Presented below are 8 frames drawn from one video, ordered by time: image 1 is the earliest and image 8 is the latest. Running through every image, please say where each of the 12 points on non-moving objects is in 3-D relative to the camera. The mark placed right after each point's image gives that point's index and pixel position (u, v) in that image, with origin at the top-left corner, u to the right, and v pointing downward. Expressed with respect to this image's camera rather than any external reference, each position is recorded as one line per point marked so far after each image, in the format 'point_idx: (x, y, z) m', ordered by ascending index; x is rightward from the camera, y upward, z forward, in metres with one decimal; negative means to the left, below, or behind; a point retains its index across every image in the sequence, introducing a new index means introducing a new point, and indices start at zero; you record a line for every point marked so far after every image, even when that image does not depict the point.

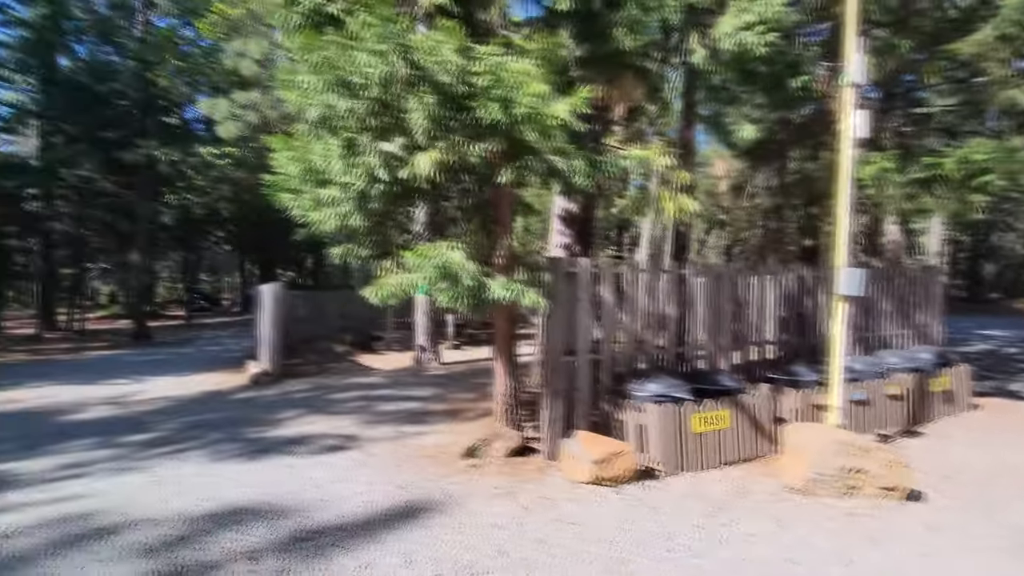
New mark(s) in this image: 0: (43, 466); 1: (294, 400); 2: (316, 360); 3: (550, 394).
0: (-5.2, -2.0, +6.0) m
1: (-3.7, -1.9, +9.3) m
2: (-5.1, -1.9, +14.2) m
3: (+0.4, -1.1, +5.7) m
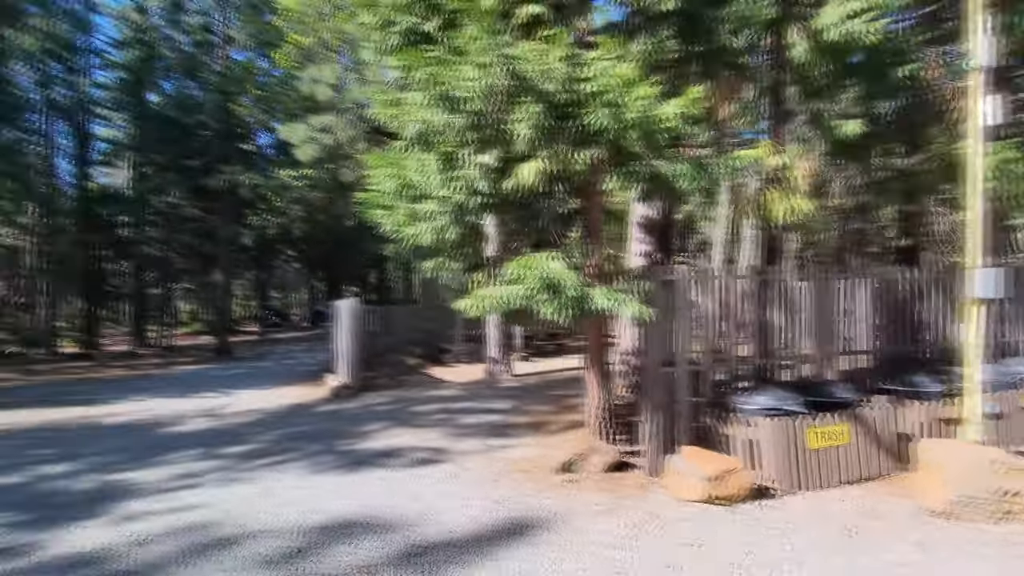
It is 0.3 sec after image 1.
0: (-4.1, -2.2, +6.3) m
1: (-2.3, -2.2, +9.5) m
2: (-3.2, -2.3, +14.5) m
3: (+1.4, -1.2, +5.5) m
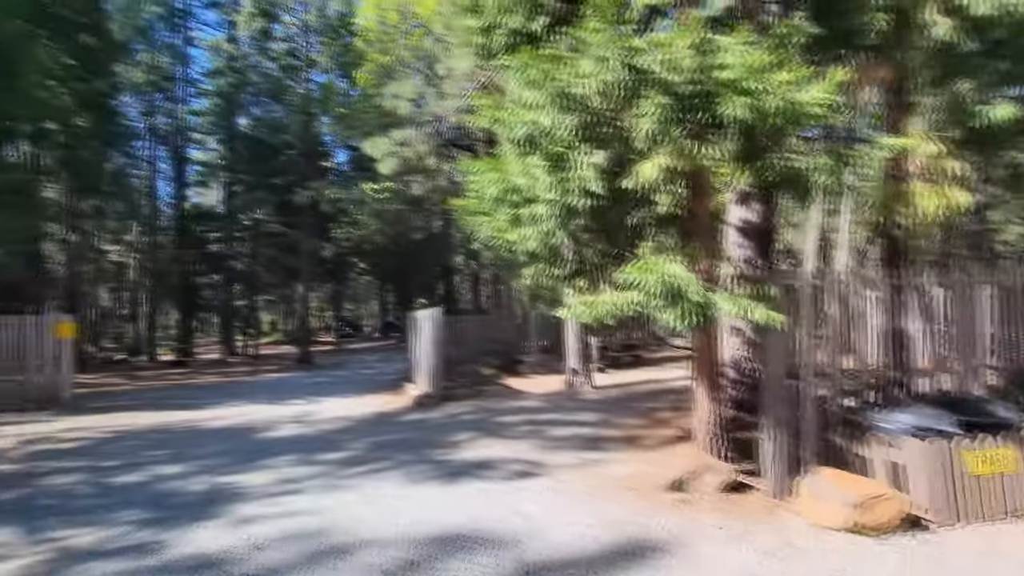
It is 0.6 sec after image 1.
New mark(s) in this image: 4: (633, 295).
0: (-3.0, -2.3, +6.5) m
1: (-0.8, -2.3, +9.4) m
2: (-1.1, -2.5, +14.5) m
3: (+2.4, -1.2, +5.0) m
4: (+1.0, -0.1, +4.5) m
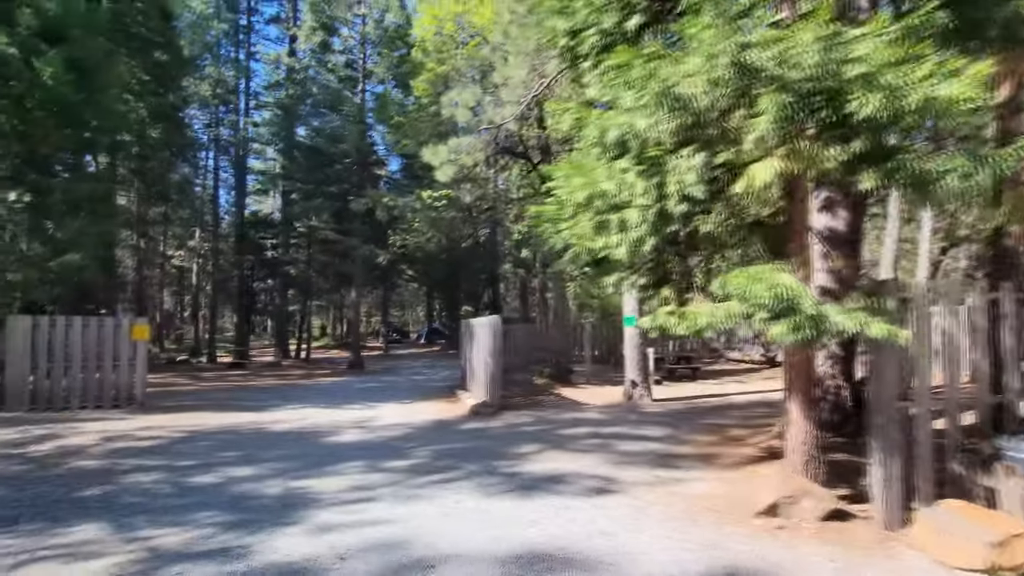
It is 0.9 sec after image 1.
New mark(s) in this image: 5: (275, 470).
0: (-2.1, -2.3, +6.5) m
1: (+0.2, -2.5, +9.3) m
2: (+0.3, -2.8, +14.3) m
3: (+3.1, -1.4, +4.6) m
4: (+1.8, -0.1, +4.3) m
5: (-3.2, -2.4, +7.3) m
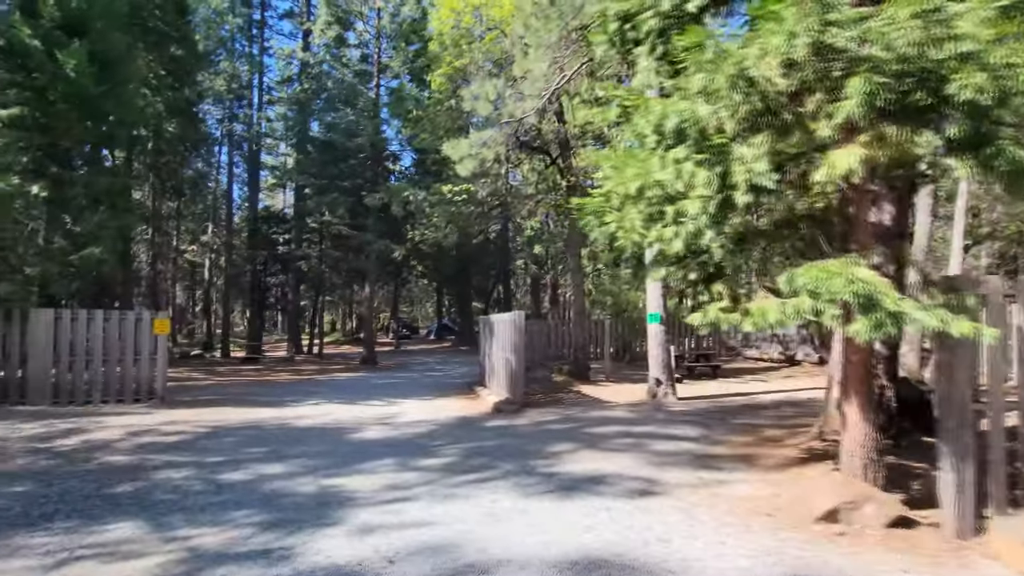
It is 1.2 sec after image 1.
0: (-1.7, -2.3, +6.4) m
1: (+0.7, -2.4, +9.1) m
2: (+0.8, -2.7, +14.1) m
3: (+3.6, -1.3, +4.4) m
4: (+2.2, -0.1, +4.1) m
5: (-2.7, -2.4, +7.2) m
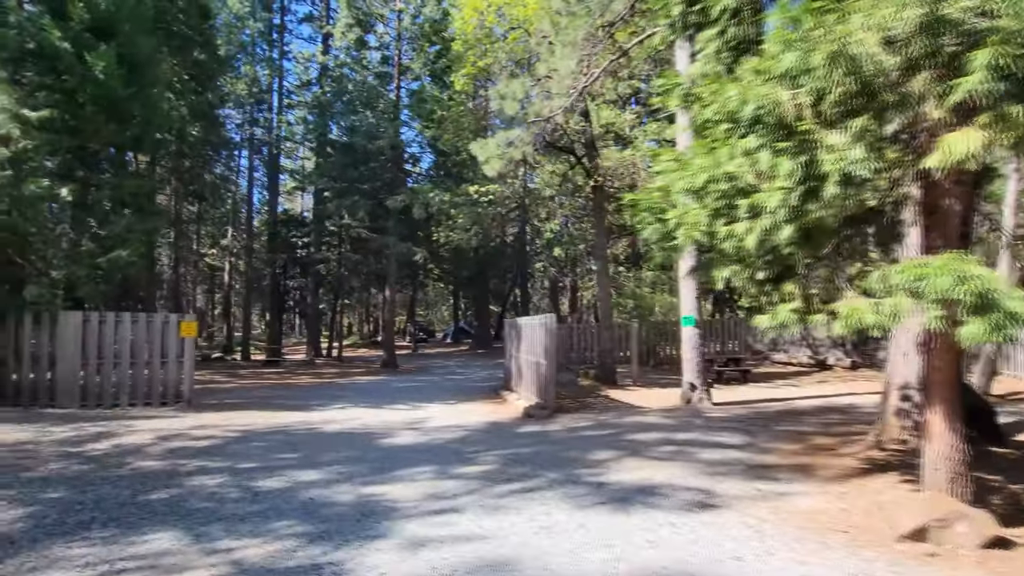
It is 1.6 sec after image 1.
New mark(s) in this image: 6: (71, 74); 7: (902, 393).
0: (-1.2, -2.3, +6.1) m
1: (+1.3, -2.4, +8.8) m
2: (+1.6, -2.7, +13.8) m
3: (+4.0, -1.3, +4.1) m
4: (+2.7, -0.1, +3.7) m
5: (-2.2, -2.4, +6.9) m
6: (-9.6, +4.6, +11.9) m
7: (+5.3, -1.4, +7.5) m
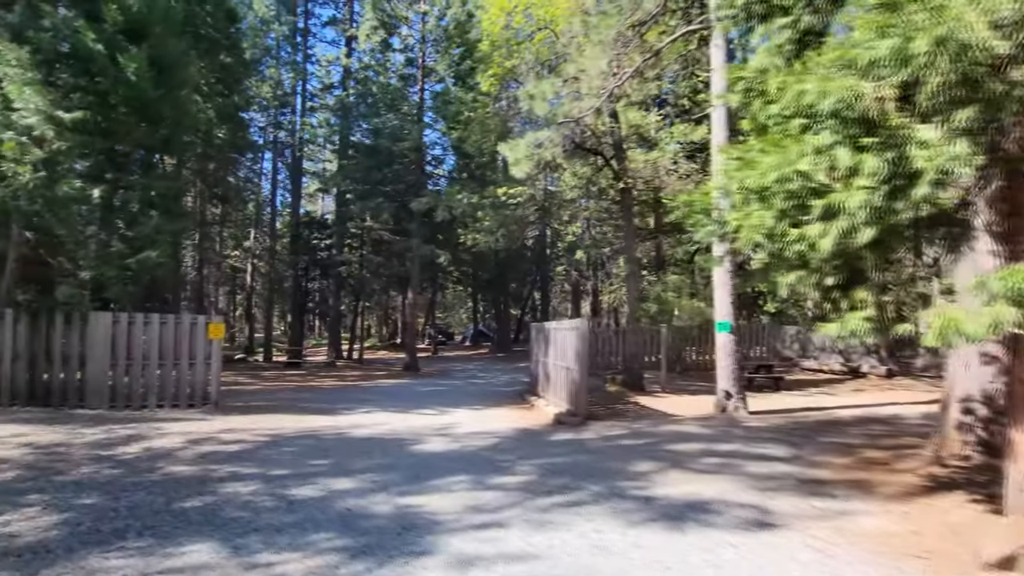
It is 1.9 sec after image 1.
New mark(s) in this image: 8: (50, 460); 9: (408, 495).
0: (-0.7, -2.3, +5.9) m
1: (+1.8, -2.5, +8.5) m
2: (+2.2, -2.8, +13.5) m
3: (+4.4, -1.4, +3.7) m
4: (+3.1, -0.1, +3.4) m
5: (-1.7, -2.4, +6.7) m
6: (-8.9, +4.6, +11.9) m
7: (+5.8, -1.5, +7.0) m
8: (-6.2, -2.3, +7.3) m
9: (-1.2, -2.4, +6.3) m
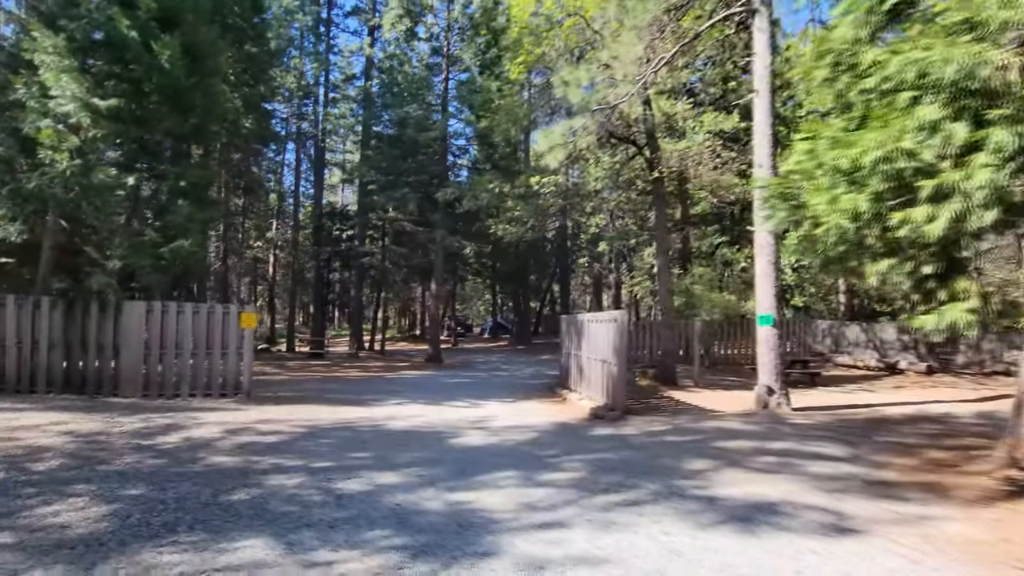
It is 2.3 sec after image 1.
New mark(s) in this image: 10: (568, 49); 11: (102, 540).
0: (-0.1, -2.2, +5.7) m
1: (+2.5, -2.3, +8.2) m
2: (+3.0, -2.6, +13.2) m
3: (+5.0, -1.3, +3.3) m
4: (+3.6, -0.1, +3.1) m
5: (-1.1, -2.3, +6.5) m
6: (-8.1, +4.9, +11.8) m
7: (+6.4, -1.4, +6.6) m
8: (-5.6, -2.1, +7.3) m
9: (-0.6, -2.3, +6.1) m
10: (+1.7, +7.0, +15.7) m
11: (-3.4, -2.1, +4.6) m
